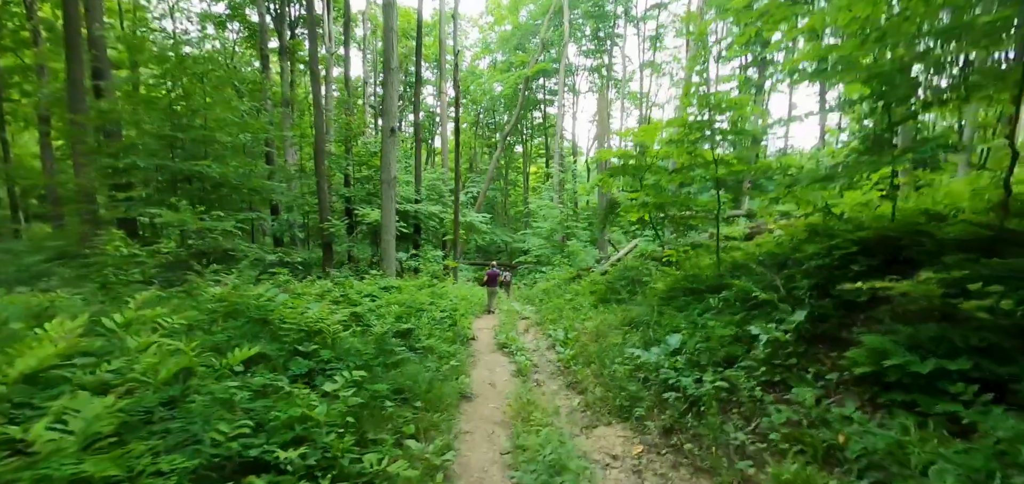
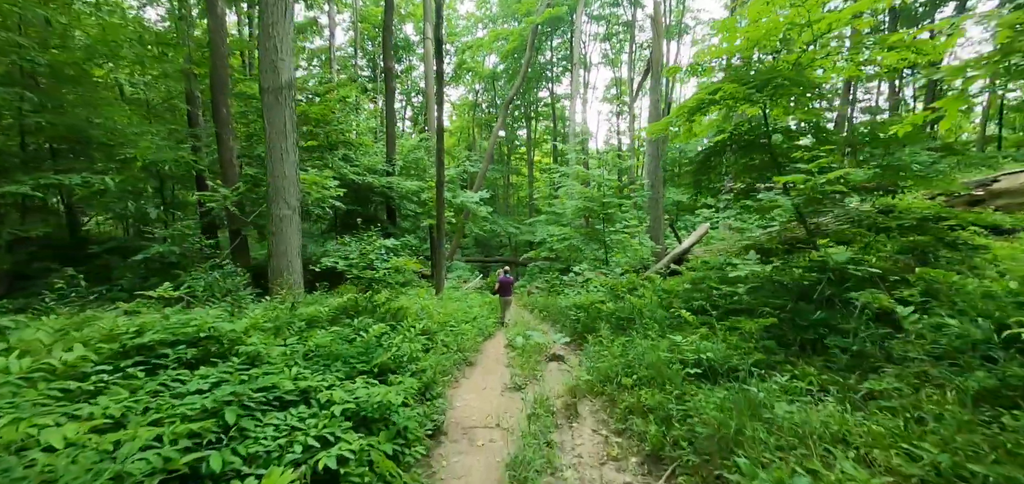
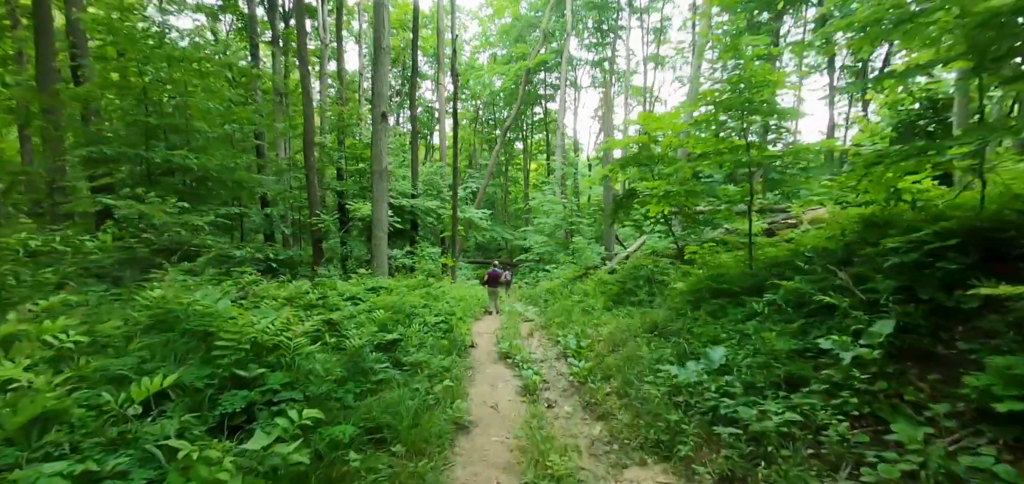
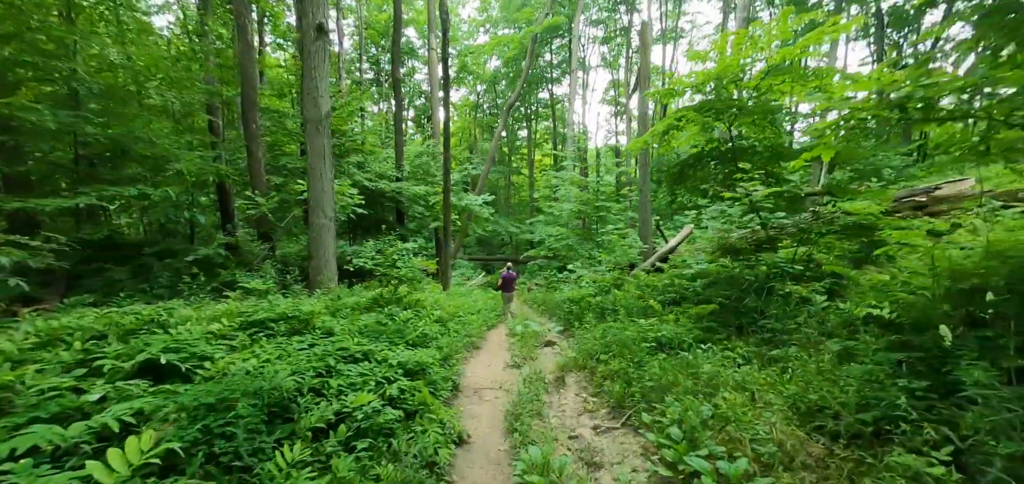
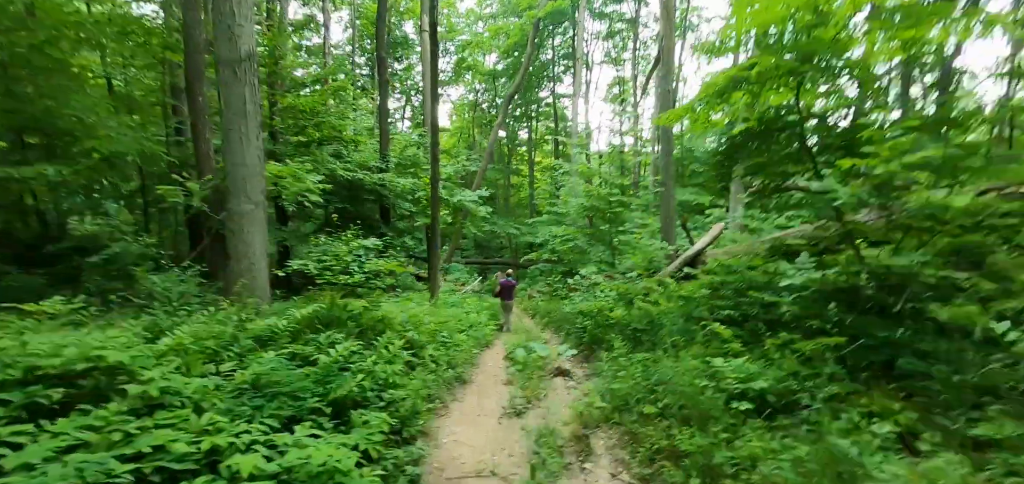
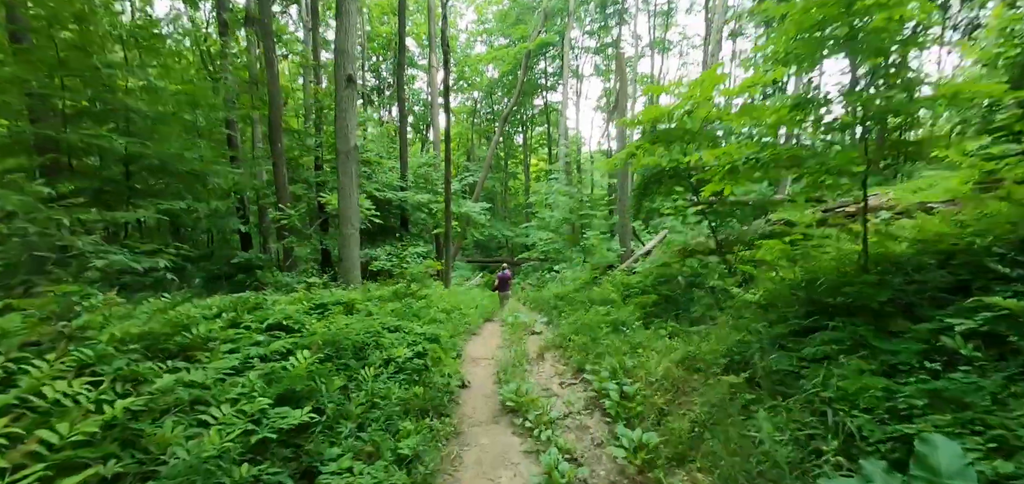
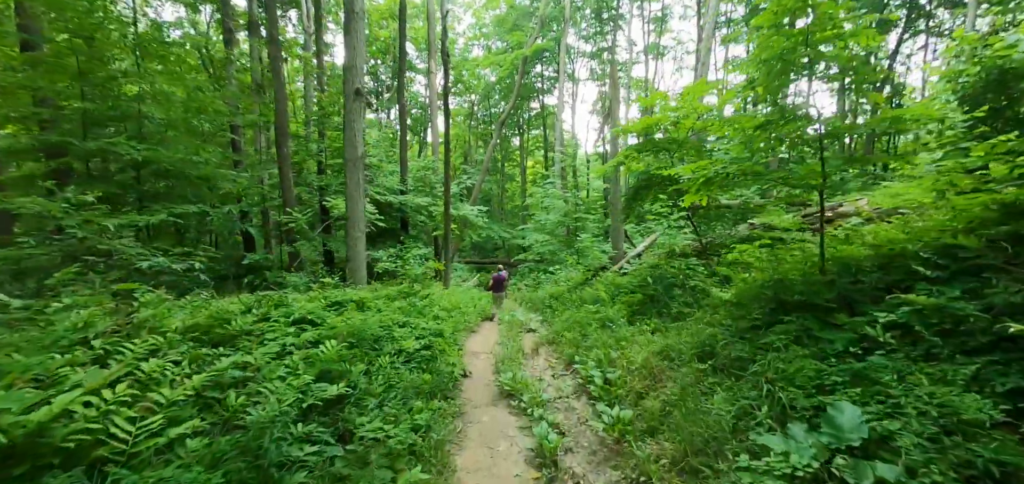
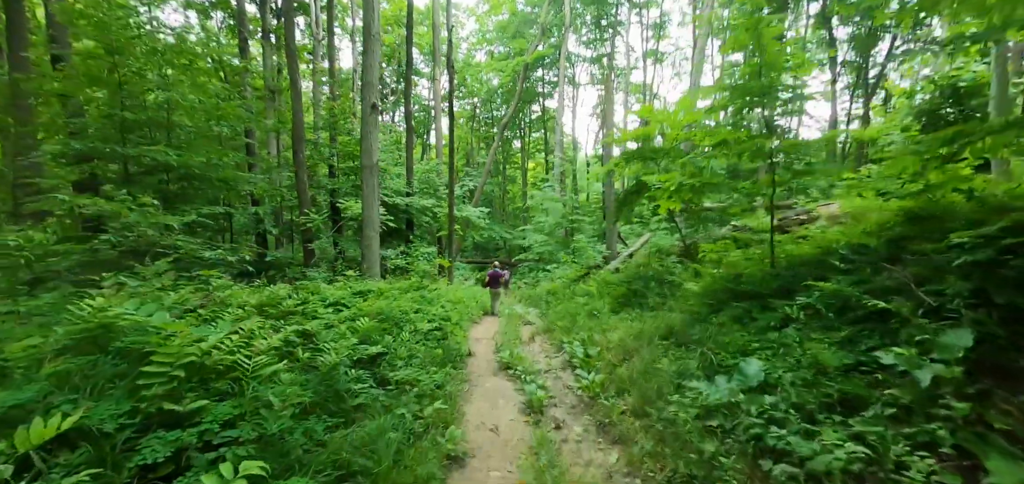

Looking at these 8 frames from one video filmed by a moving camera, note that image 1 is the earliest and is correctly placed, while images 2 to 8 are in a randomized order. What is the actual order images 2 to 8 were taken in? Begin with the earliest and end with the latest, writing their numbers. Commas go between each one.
3, 8, 7, 6, 4, 2, 5
